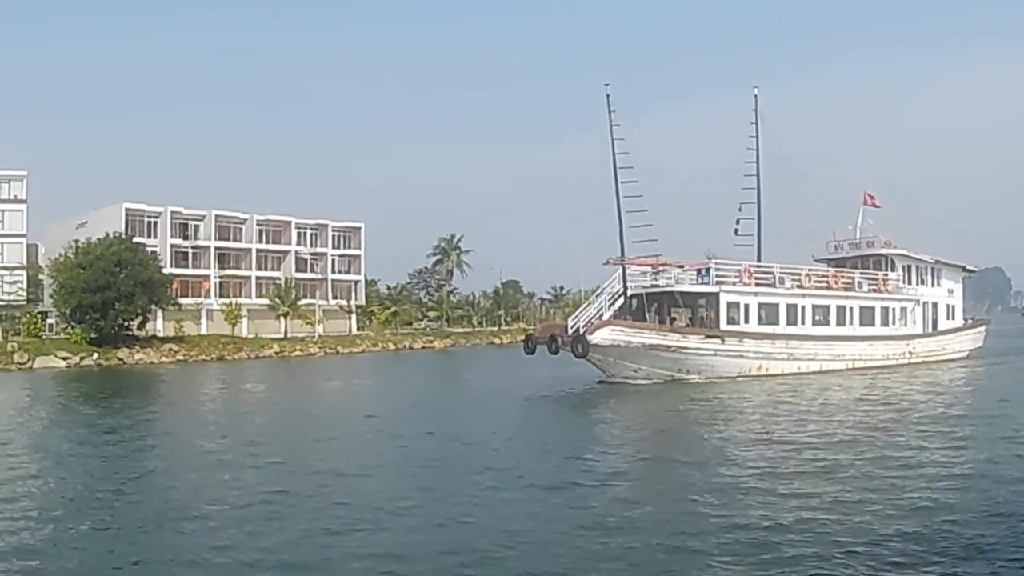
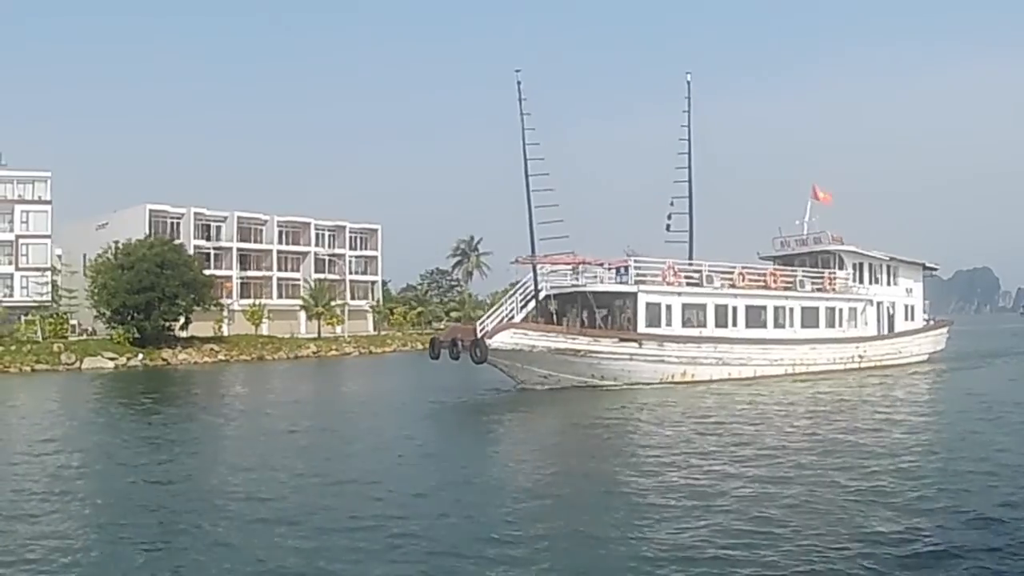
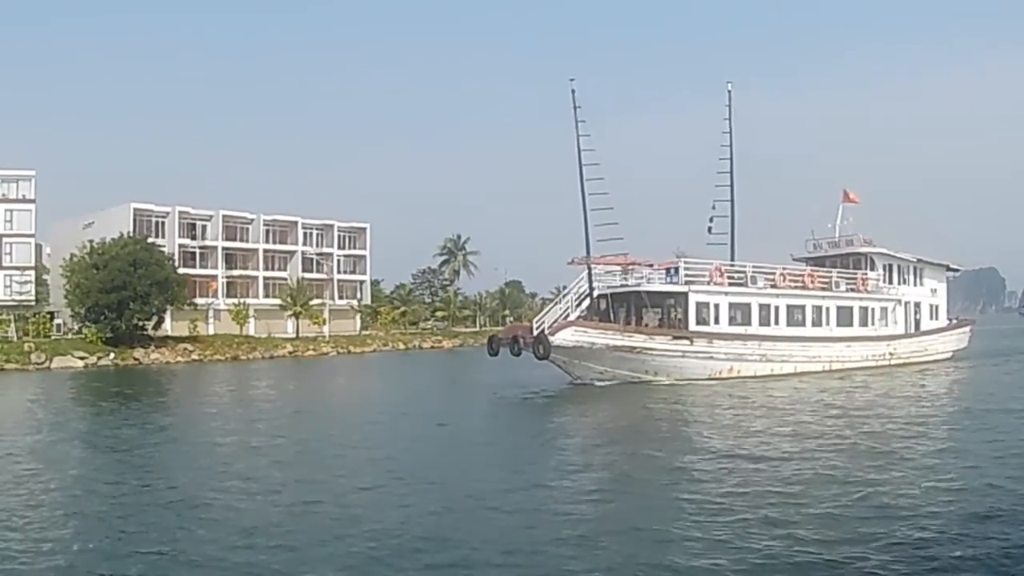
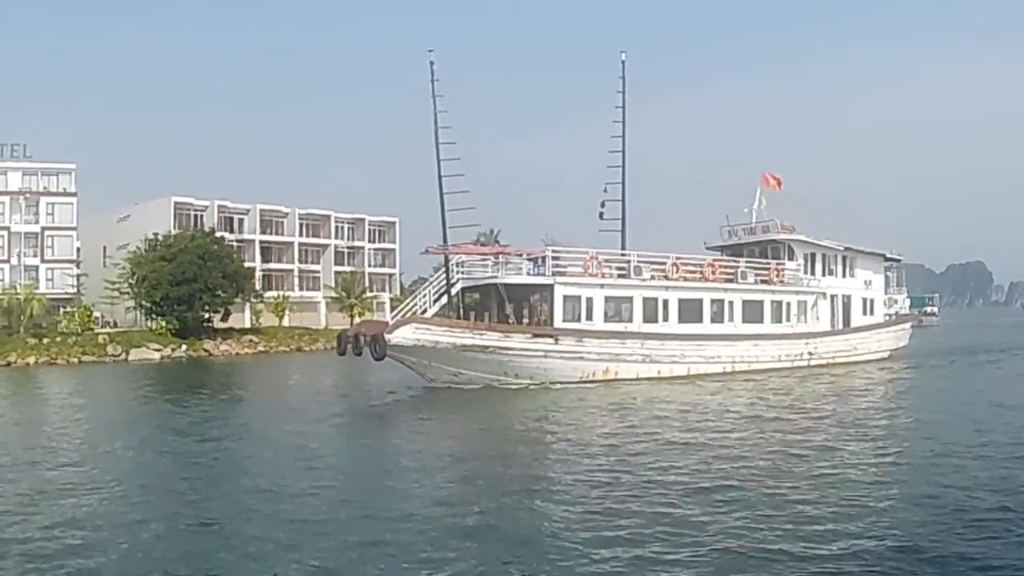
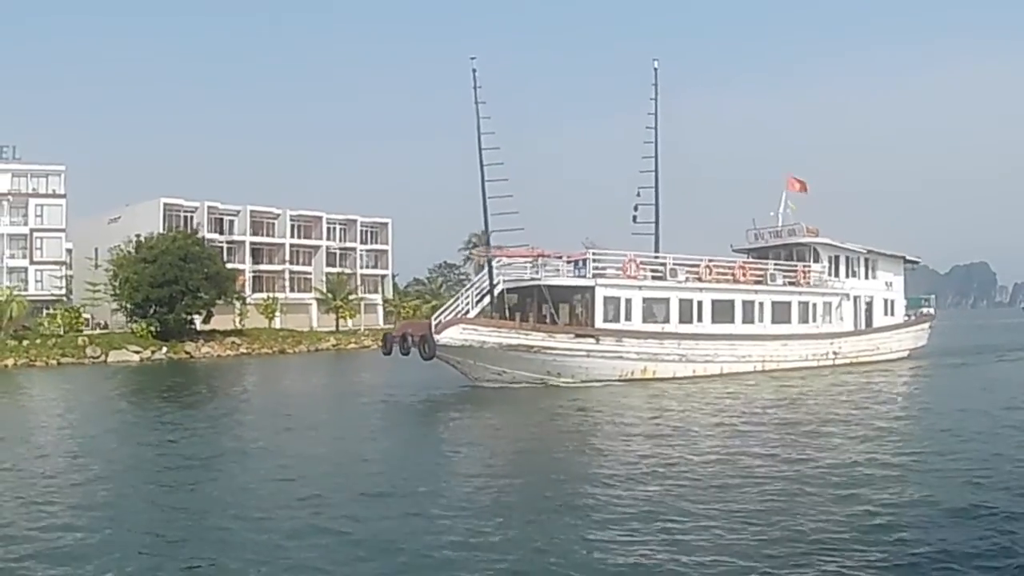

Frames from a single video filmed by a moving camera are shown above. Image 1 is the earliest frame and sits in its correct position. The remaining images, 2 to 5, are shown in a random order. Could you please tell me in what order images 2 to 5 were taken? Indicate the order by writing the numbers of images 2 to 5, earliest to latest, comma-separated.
3, 2, 5, 4
